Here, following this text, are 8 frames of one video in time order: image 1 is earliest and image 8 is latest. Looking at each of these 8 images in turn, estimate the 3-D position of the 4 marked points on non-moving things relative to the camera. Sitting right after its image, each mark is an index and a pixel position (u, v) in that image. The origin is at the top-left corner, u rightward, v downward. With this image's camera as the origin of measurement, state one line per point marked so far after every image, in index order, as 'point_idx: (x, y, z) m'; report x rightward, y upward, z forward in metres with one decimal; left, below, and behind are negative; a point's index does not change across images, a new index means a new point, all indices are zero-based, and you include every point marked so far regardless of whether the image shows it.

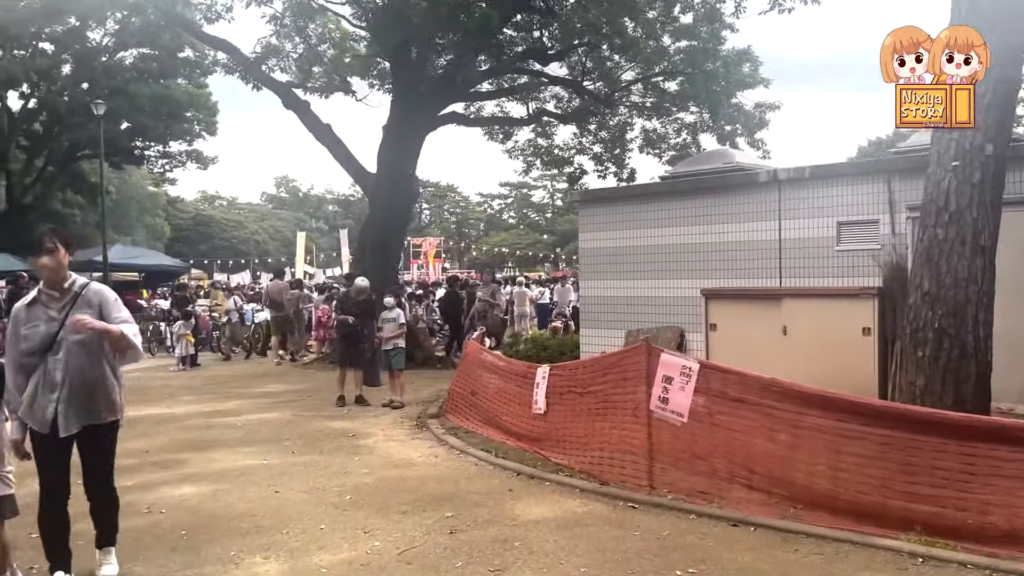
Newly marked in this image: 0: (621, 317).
0: (+1.3, -0.3, +9.9) m
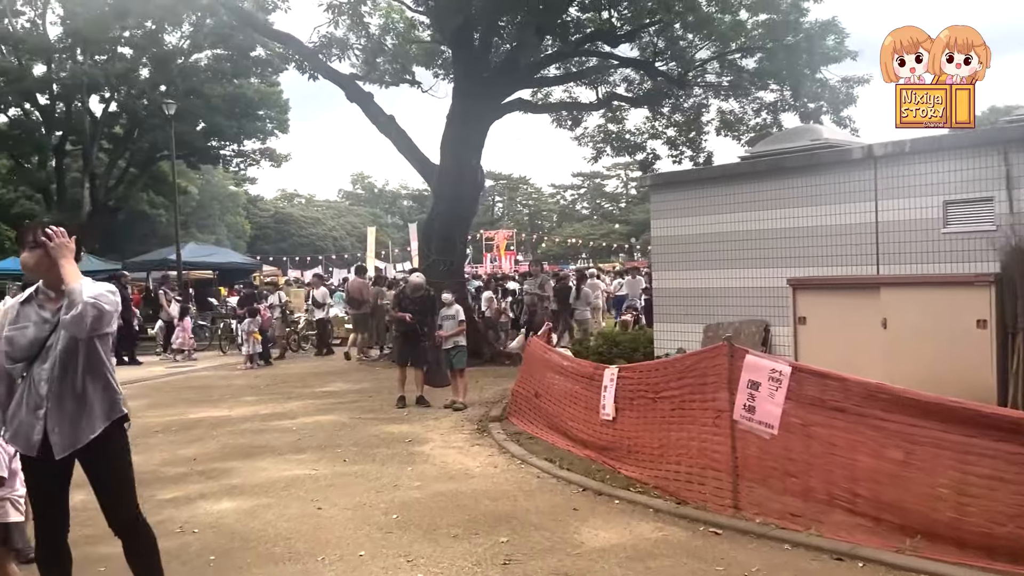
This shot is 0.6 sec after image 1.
0: (+2.0, -0.2, +9.1) m
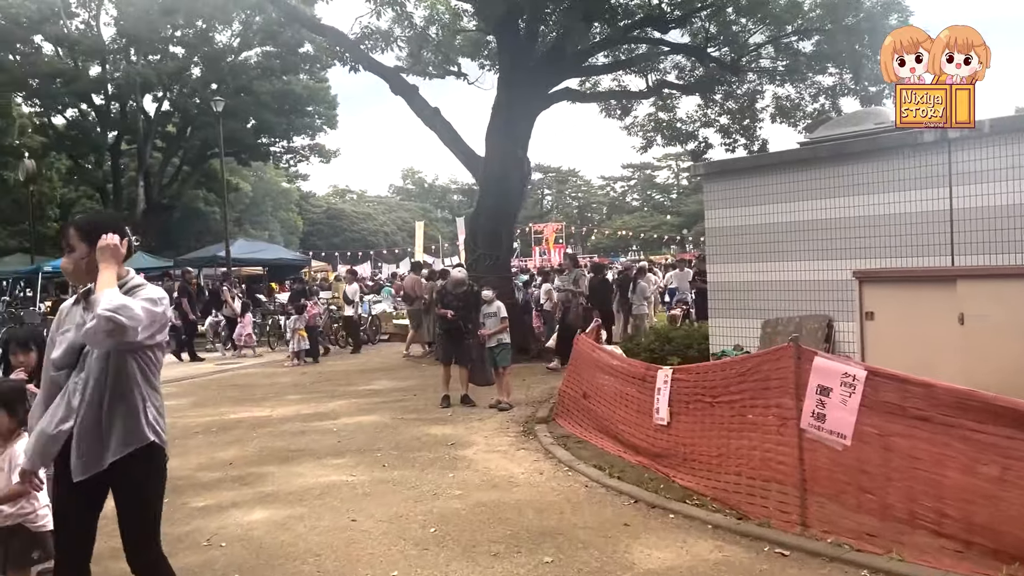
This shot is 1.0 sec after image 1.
0: (+2.5, -0.2, +8.6) m
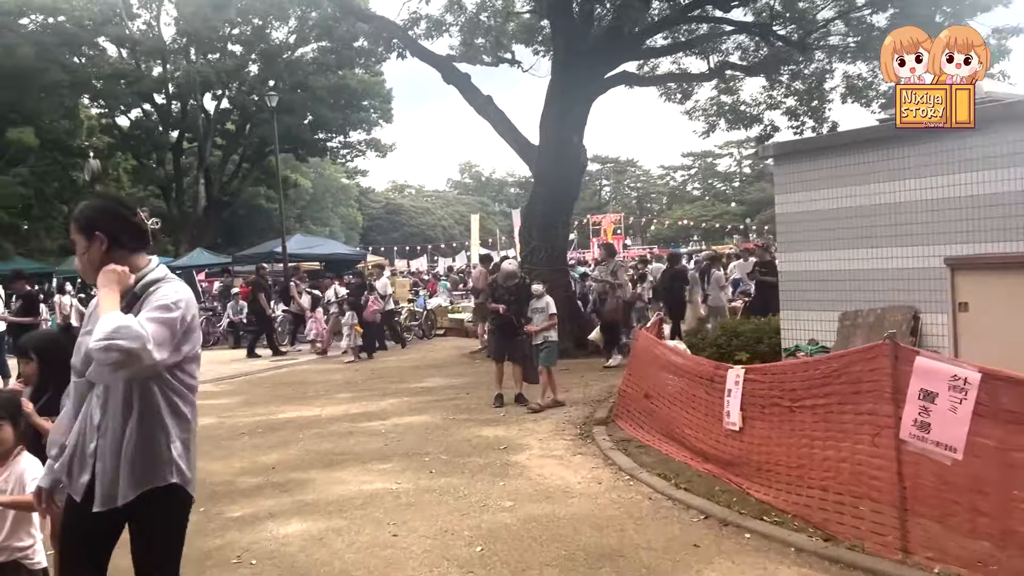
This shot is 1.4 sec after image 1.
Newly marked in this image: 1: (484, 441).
0: (+3.1, -0.1, +8.0) m
1: (-0.2, -1.2, +6.7) m
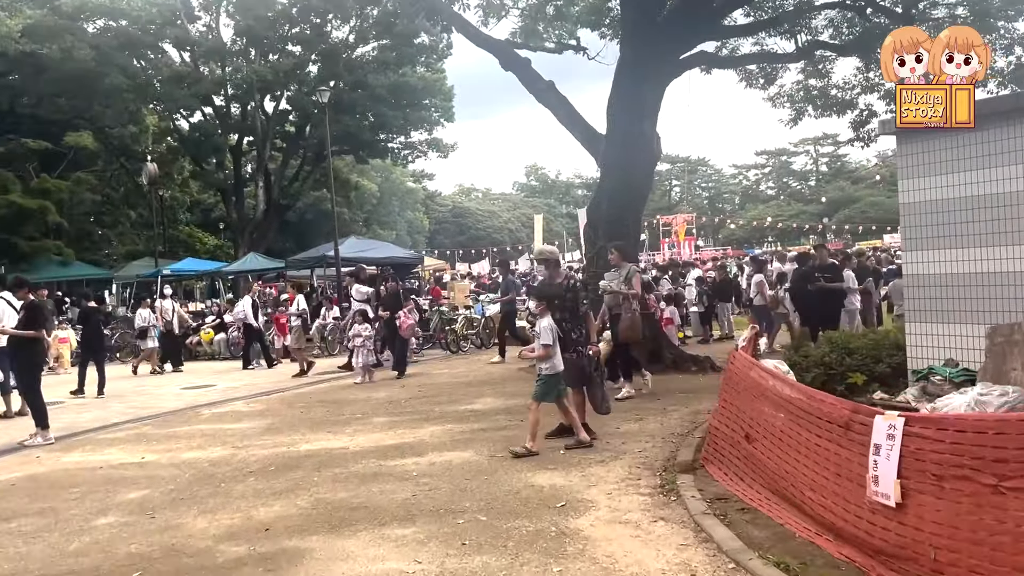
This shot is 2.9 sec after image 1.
0: (+3.5, -0.1, +6.3) m
1: (+0.2, -1.3, +5.2) m
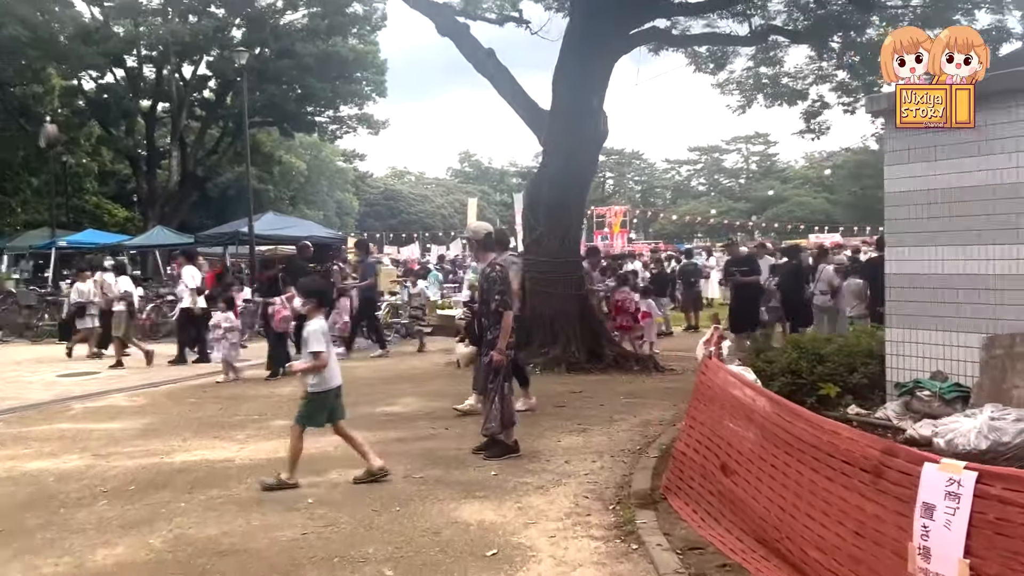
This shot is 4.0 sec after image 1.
0: (+3.1, -0.2, +5.4) m
1: (-0.2, -1.2, +4.1) m
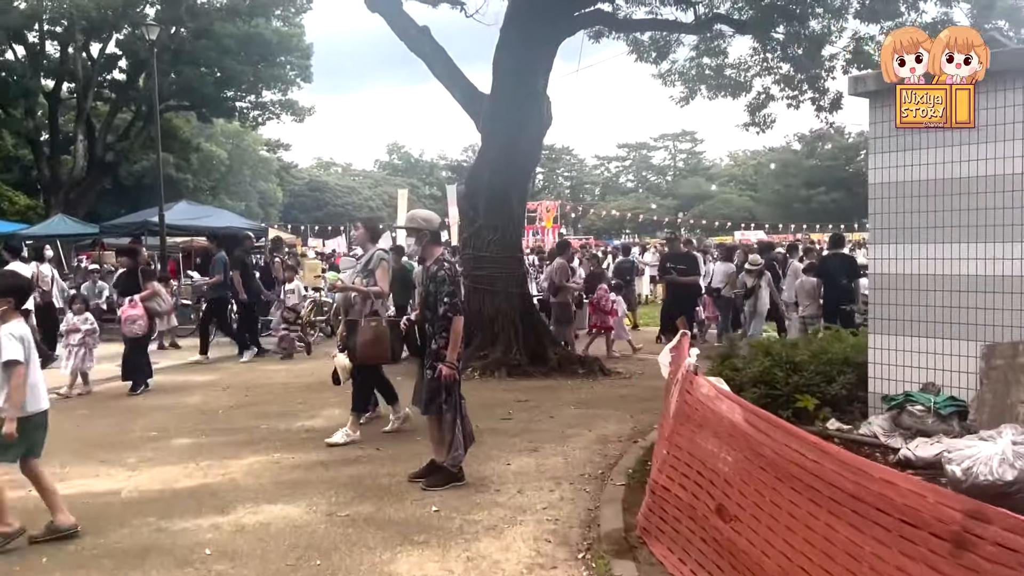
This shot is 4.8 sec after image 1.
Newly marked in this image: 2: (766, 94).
0: (+2.8, -0.2, +4.8) m
1: (-0.4, -1.2, +3.3) m
2: (+4.5, +3.4, +14.9) m
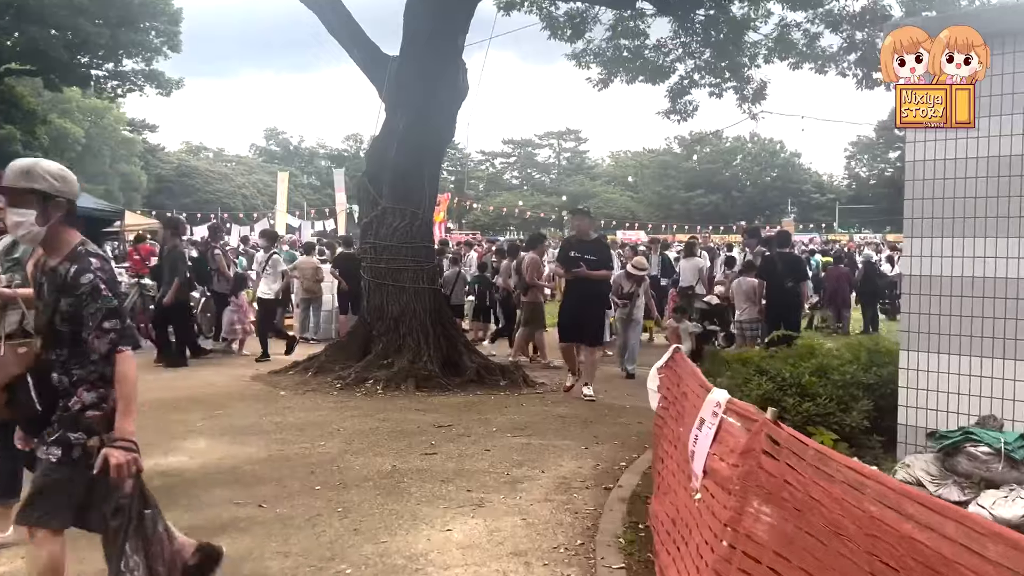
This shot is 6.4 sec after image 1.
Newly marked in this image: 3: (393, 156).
0: (+2.6, -0.2, +3.7) m
1: (-0.4, -1.2, +1.7) m
2: (+2.9, +3.4, +13.9) m
3: (-1.3, +1.3, +8.8) m
